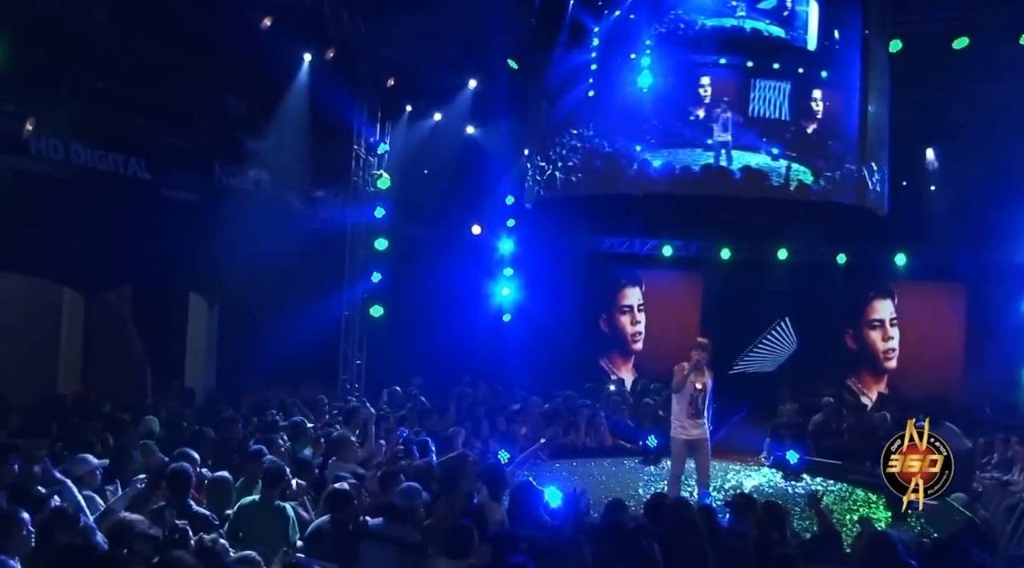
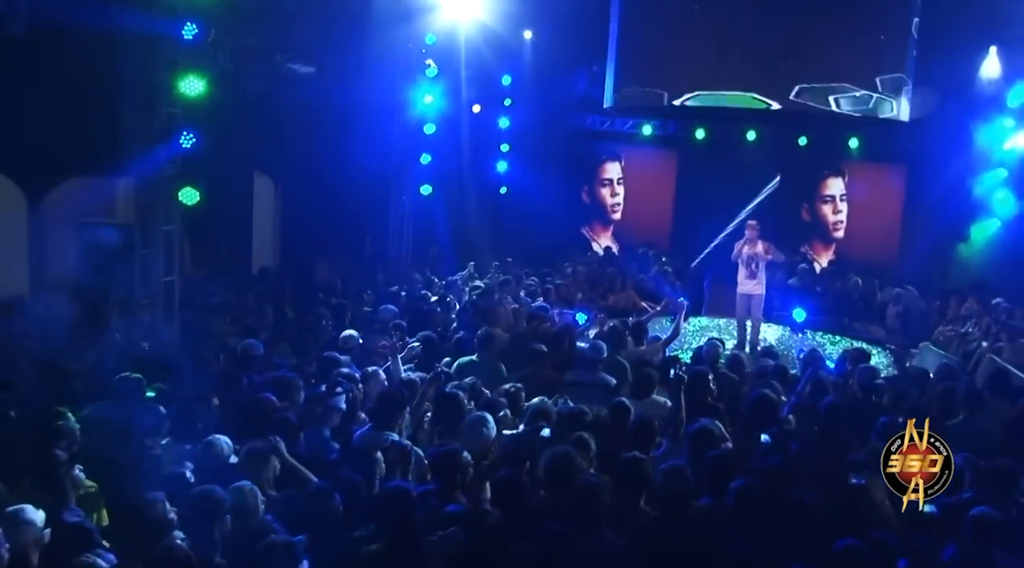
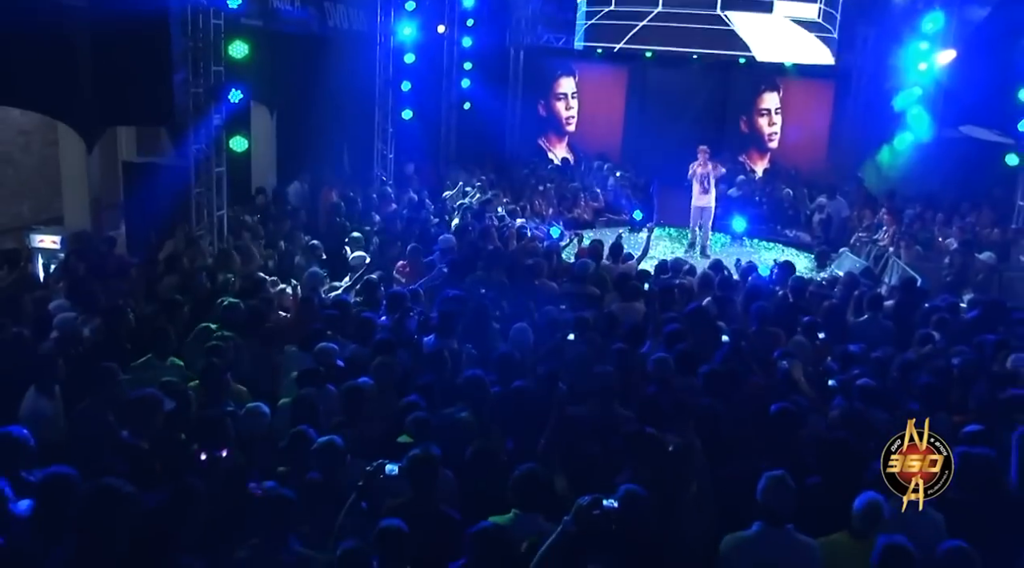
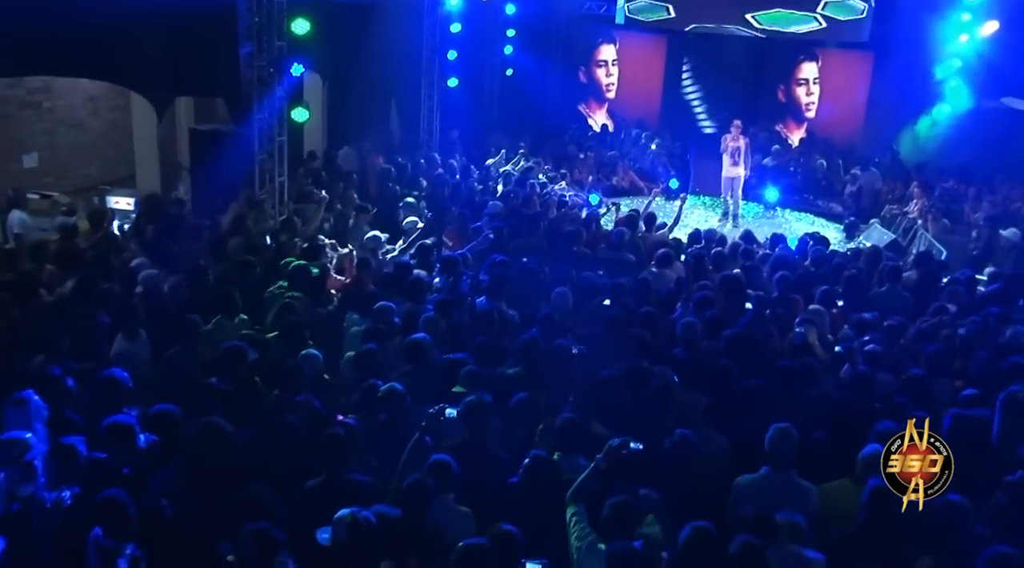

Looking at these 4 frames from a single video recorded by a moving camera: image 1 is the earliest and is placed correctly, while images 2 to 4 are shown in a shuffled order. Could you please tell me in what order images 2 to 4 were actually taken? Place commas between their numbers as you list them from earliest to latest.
2, 3, 4
